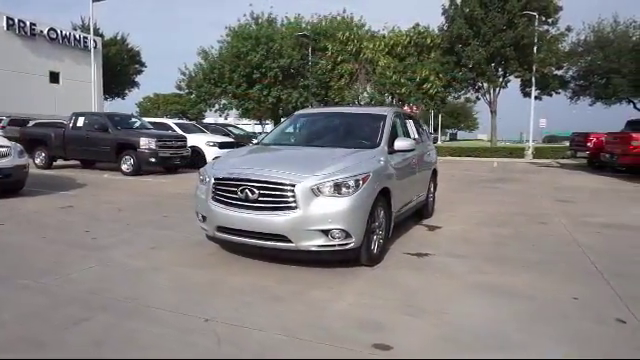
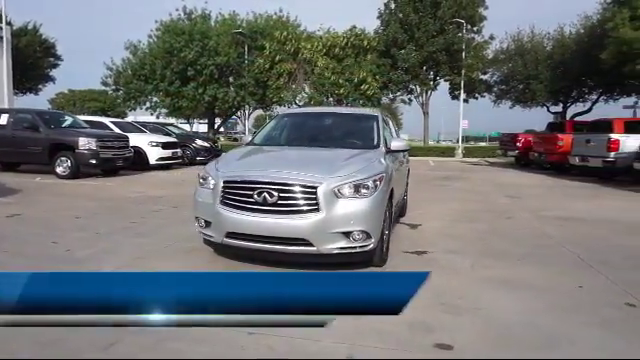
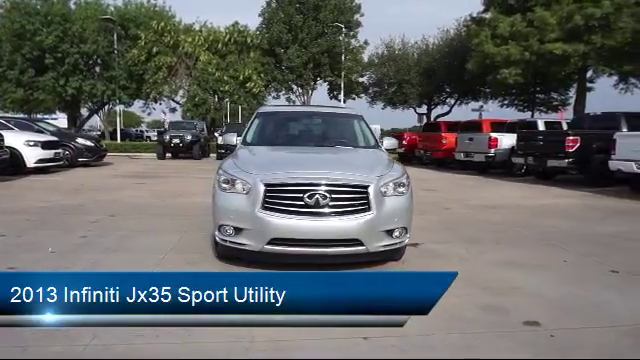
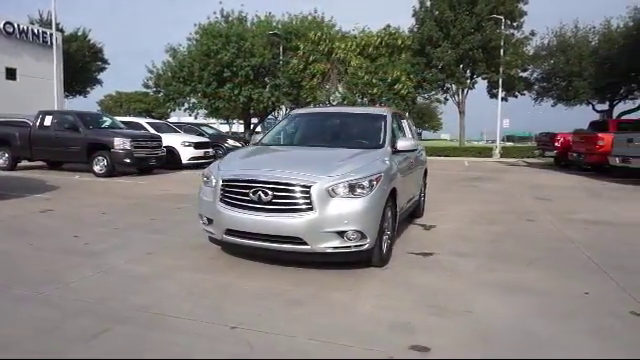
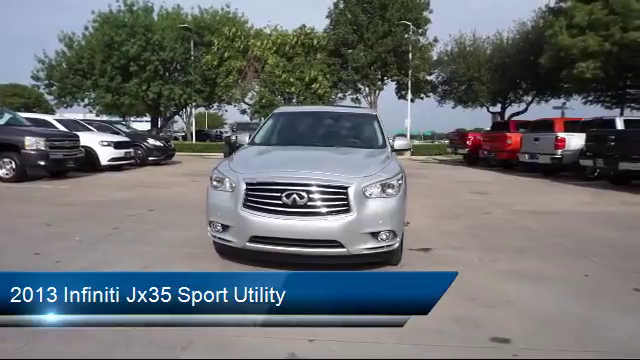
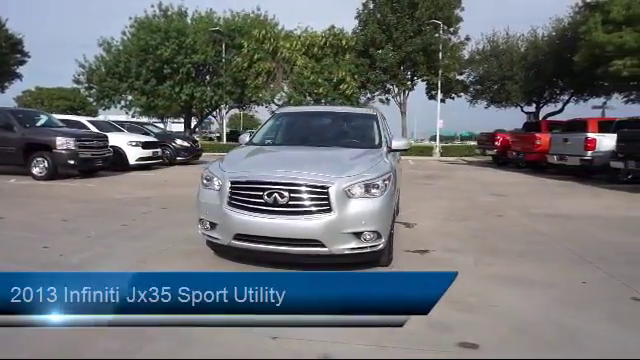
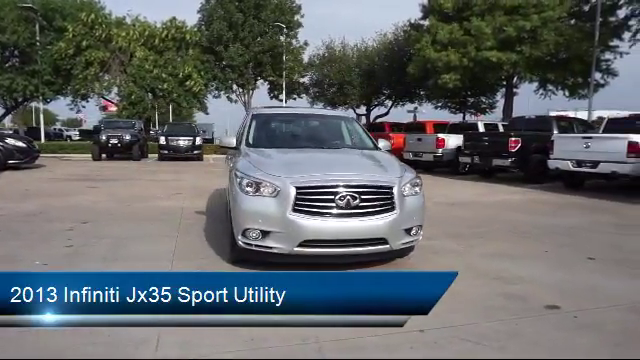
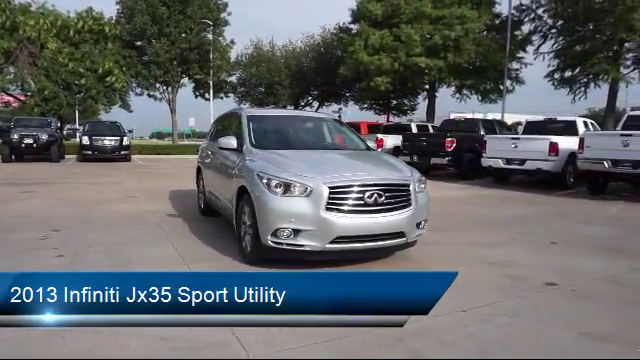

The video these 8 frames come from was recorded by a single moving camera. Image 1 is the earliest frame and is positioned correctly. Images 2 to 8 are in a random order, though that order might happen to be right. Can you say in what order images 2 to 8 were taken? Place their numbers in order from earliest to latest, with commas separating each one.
4, 2, 6, 5, 3, 7, 8
